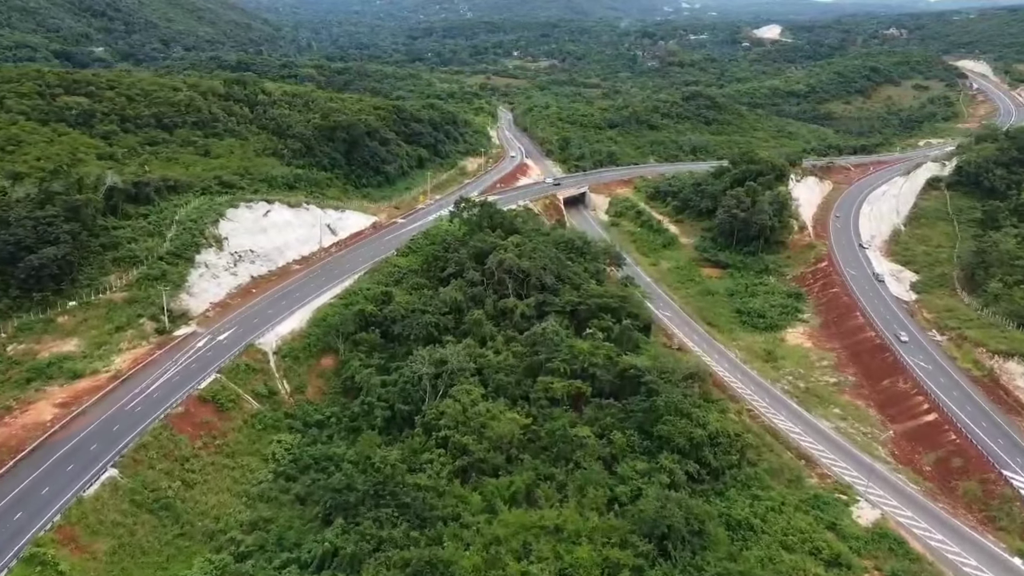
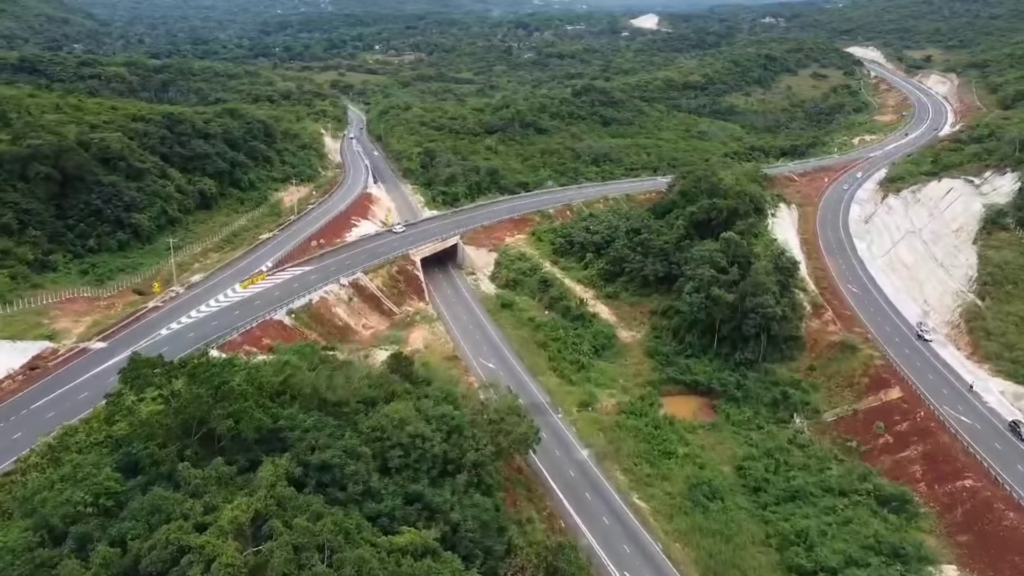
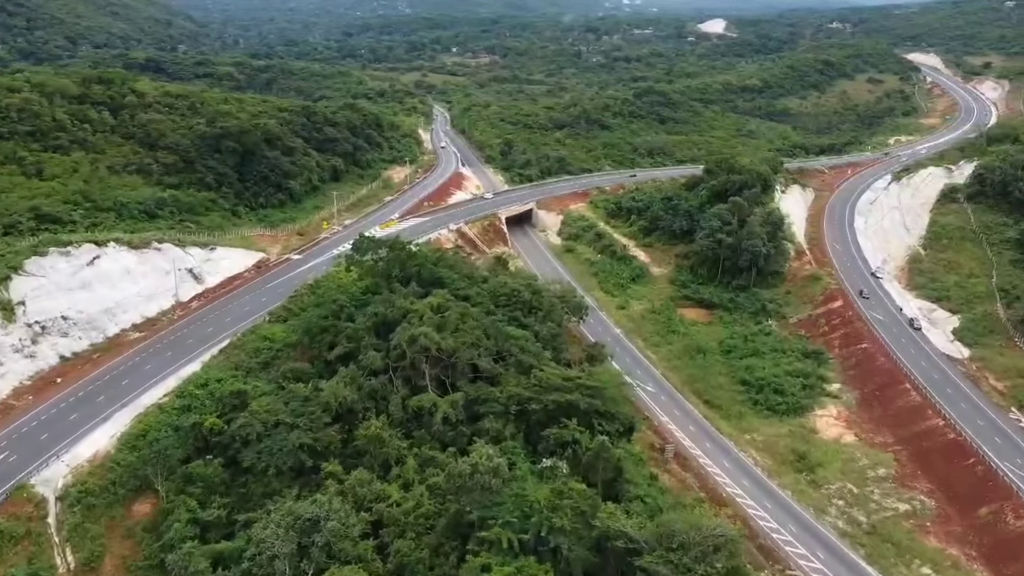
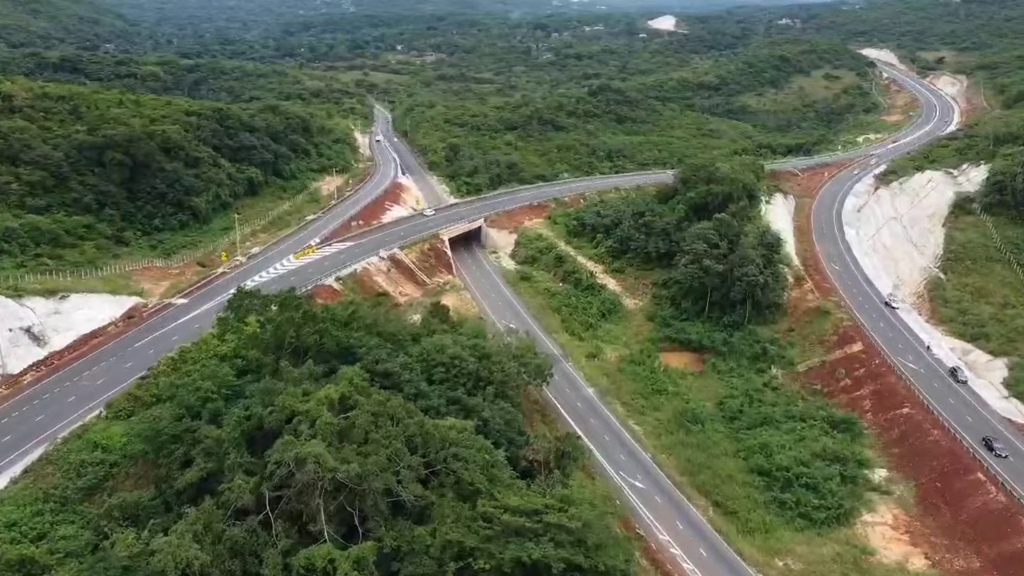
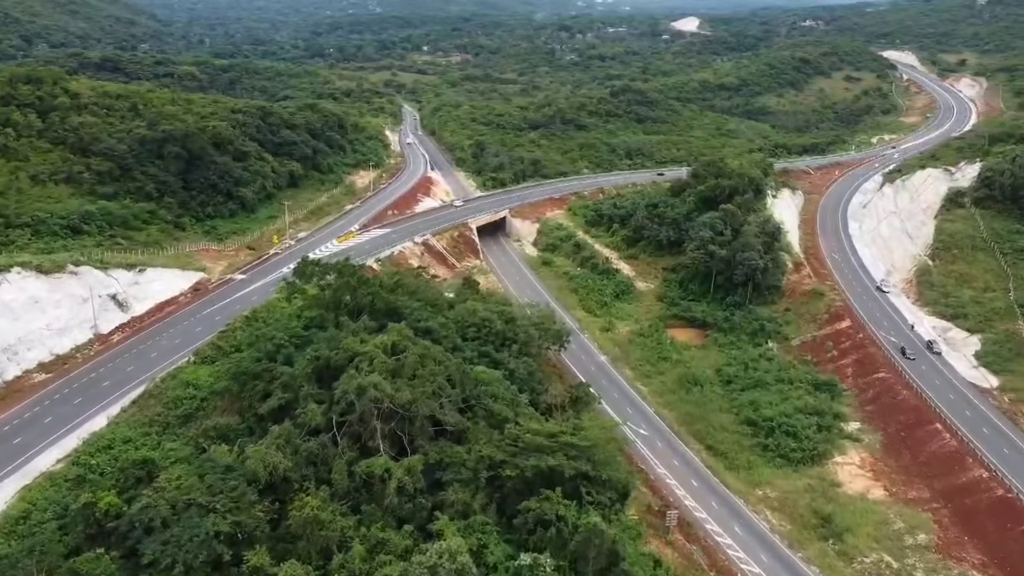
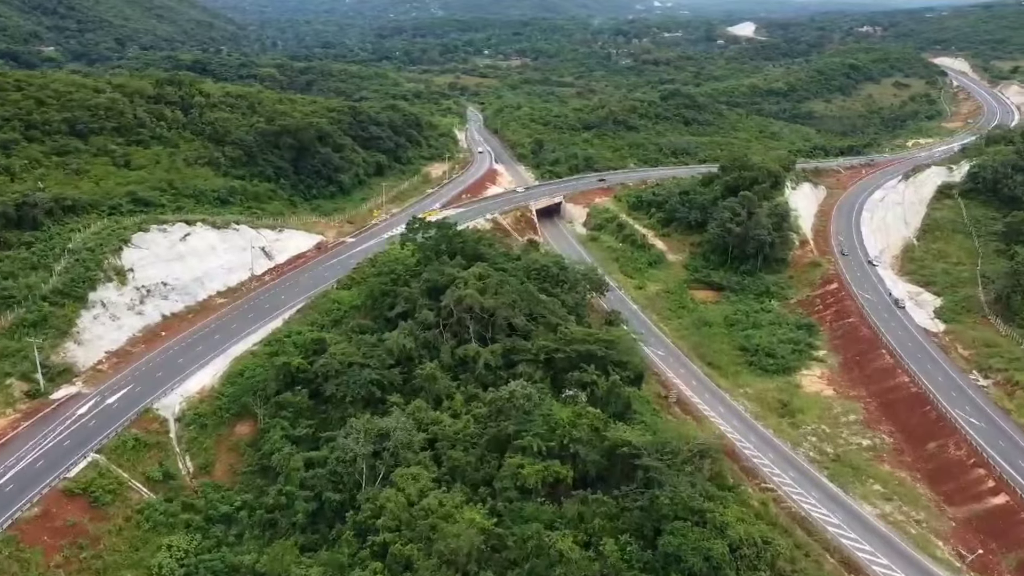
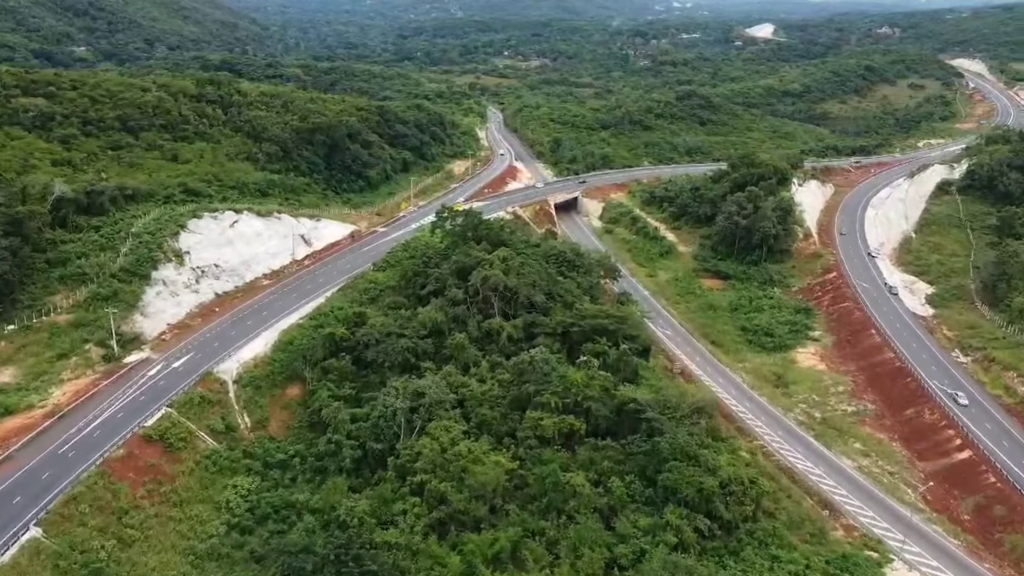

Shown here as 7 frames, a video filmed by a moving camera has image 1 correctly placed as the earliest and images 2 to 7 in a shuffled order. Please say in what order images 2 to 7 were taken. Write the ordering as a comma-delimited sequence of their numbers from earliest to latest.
7, 6, 3, 5, 4, 2
